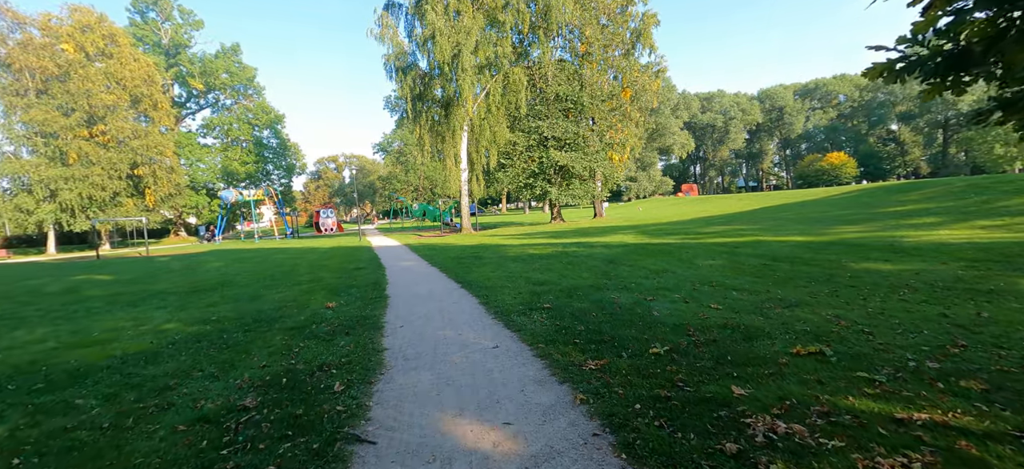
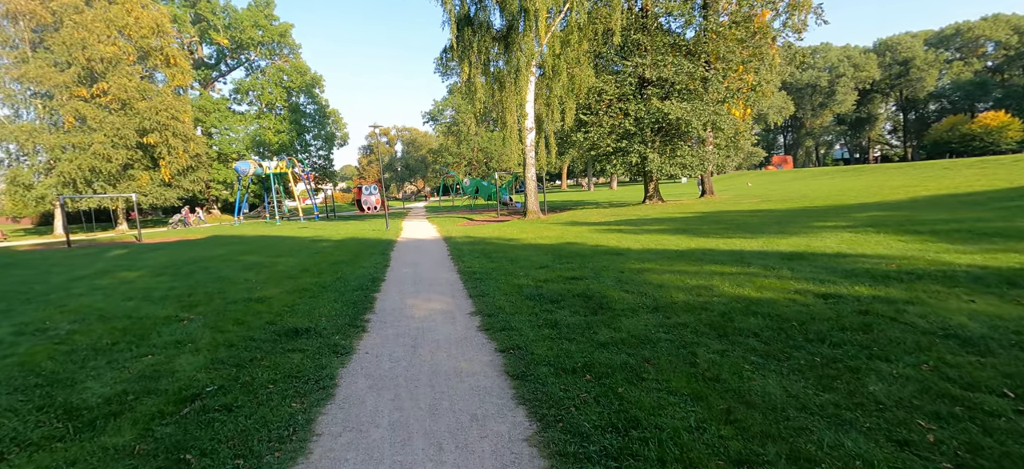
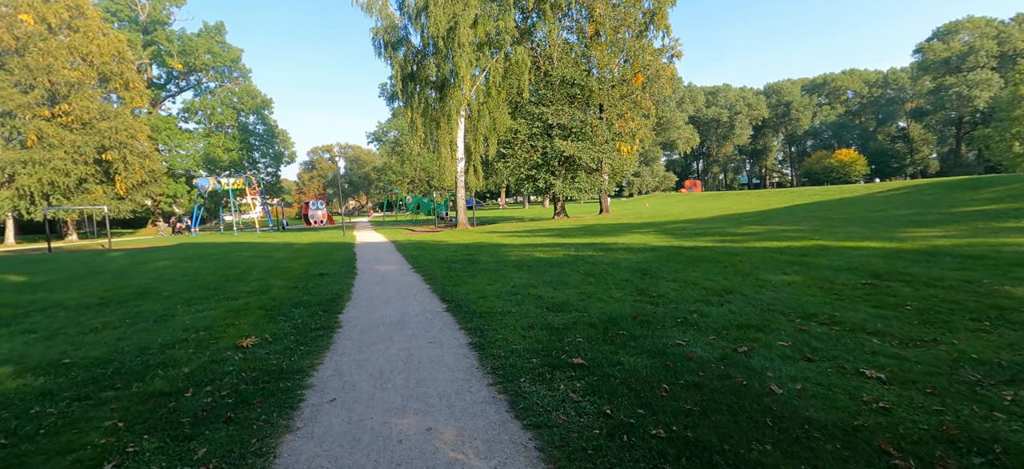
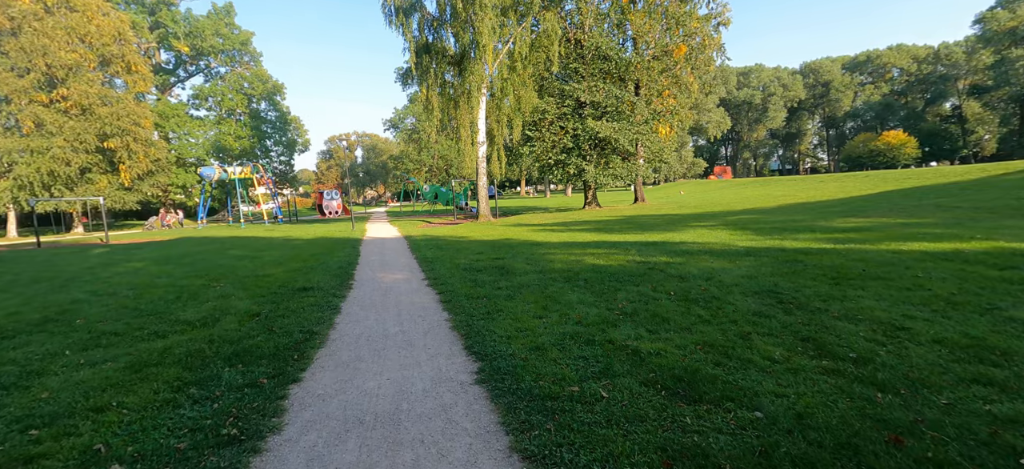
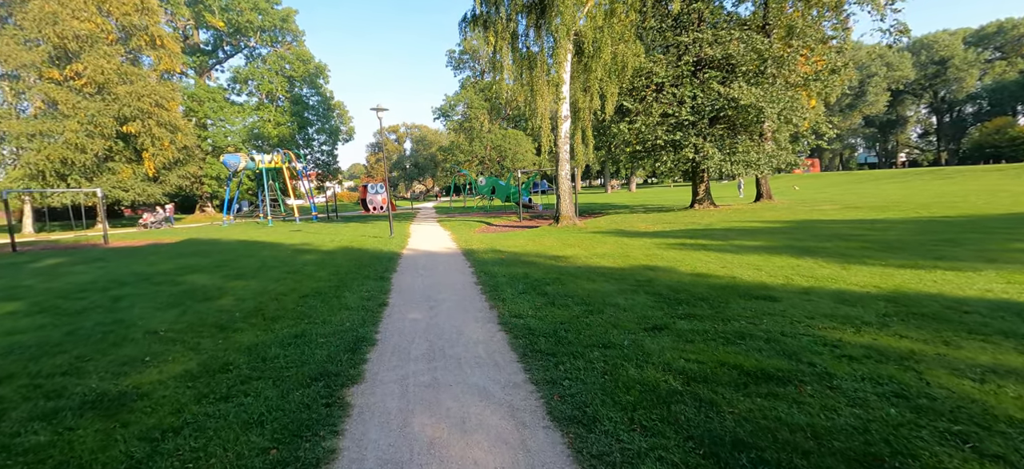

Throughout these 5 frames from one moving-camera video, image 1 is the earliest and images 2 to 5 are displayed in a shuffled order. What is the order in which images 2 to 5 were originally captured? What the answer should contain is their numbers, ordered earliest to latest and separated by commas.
3, 4, 2, 5
